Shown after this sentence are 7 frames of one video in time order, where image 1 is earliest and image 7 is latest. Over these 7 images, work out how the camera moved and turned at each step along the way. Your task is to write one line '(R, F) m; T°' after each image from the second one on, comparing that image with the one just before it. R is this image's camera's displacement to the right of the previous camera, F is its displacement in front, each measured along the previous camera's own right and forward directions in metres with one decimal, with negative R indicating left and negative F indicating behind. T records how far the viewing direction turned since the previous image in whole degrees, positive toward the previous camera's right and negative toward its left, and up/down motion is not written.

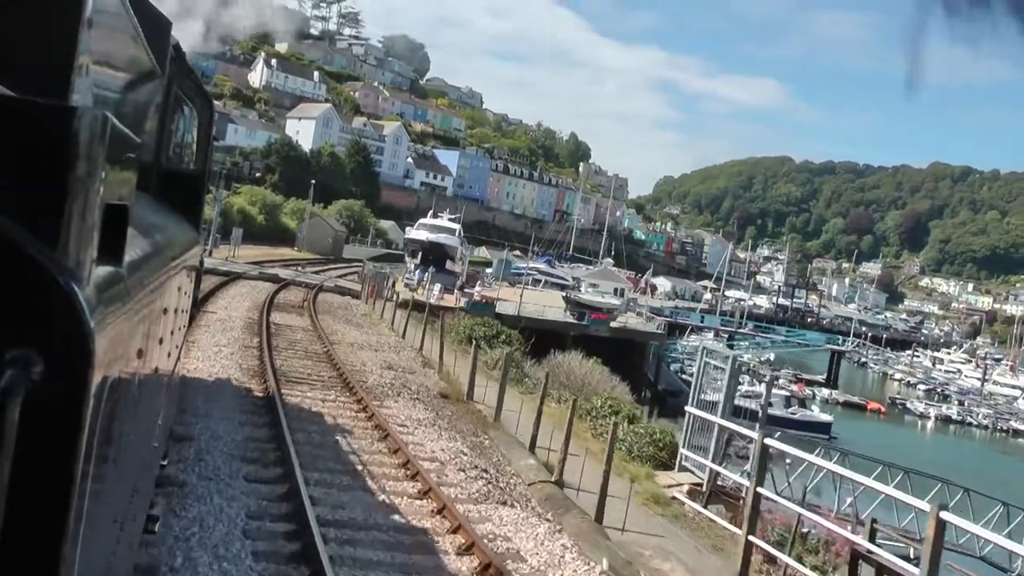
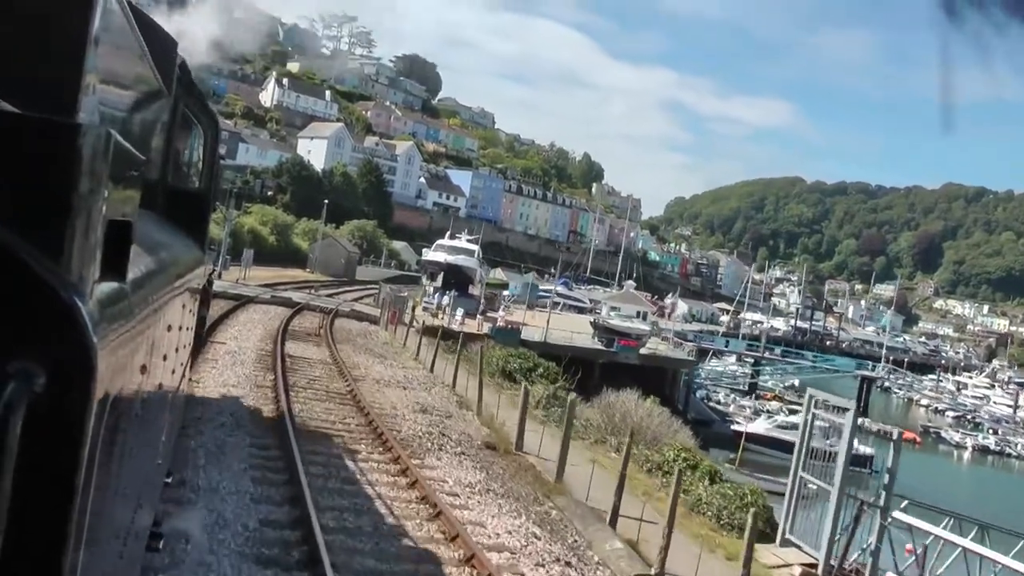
(-0.2, +0.8) m; -1°
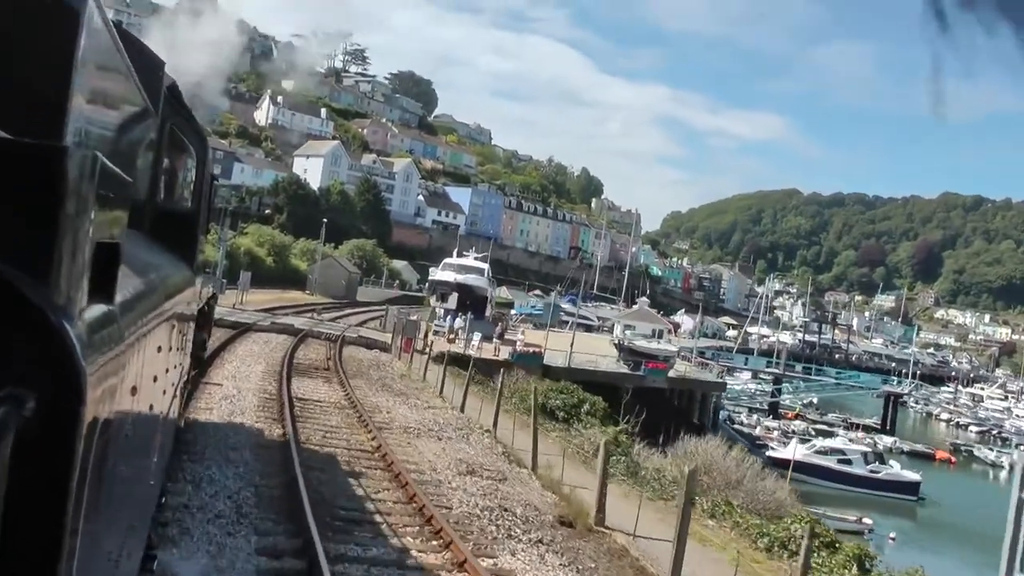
(-0.3, +1.1) m; 0°
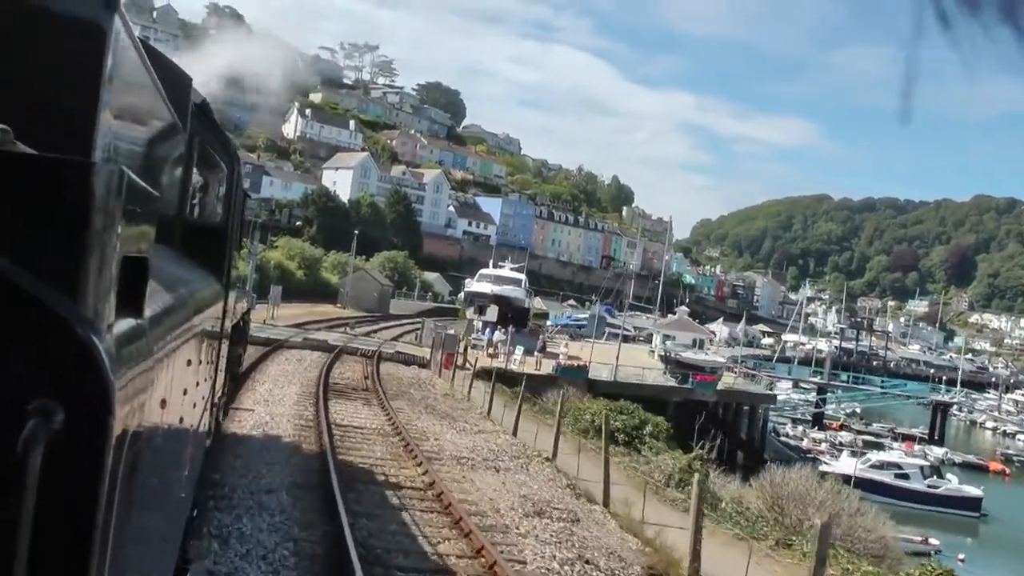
(-0.2, +0.5) m; -2°
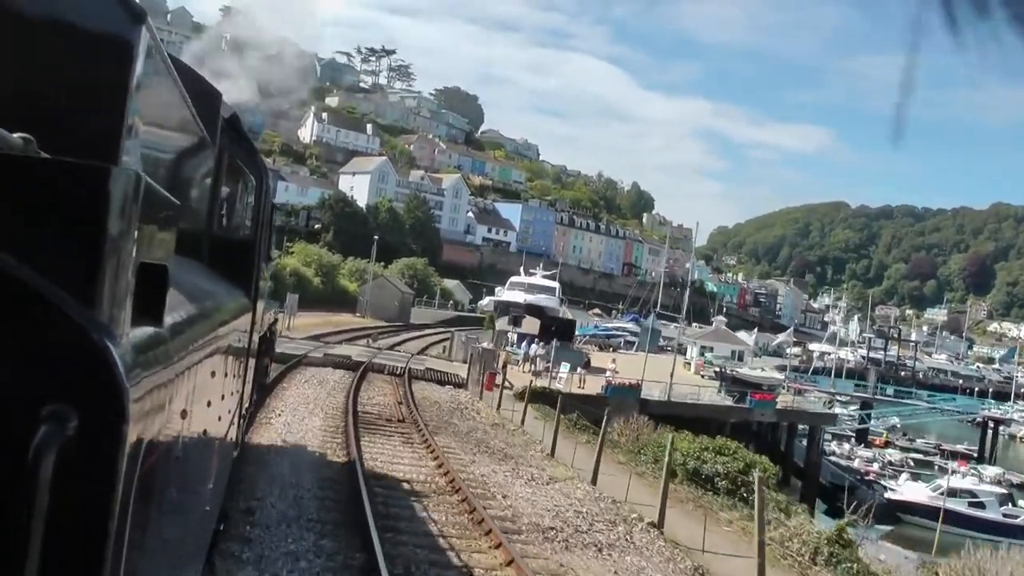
(-0.3, +1.2) m; -1°
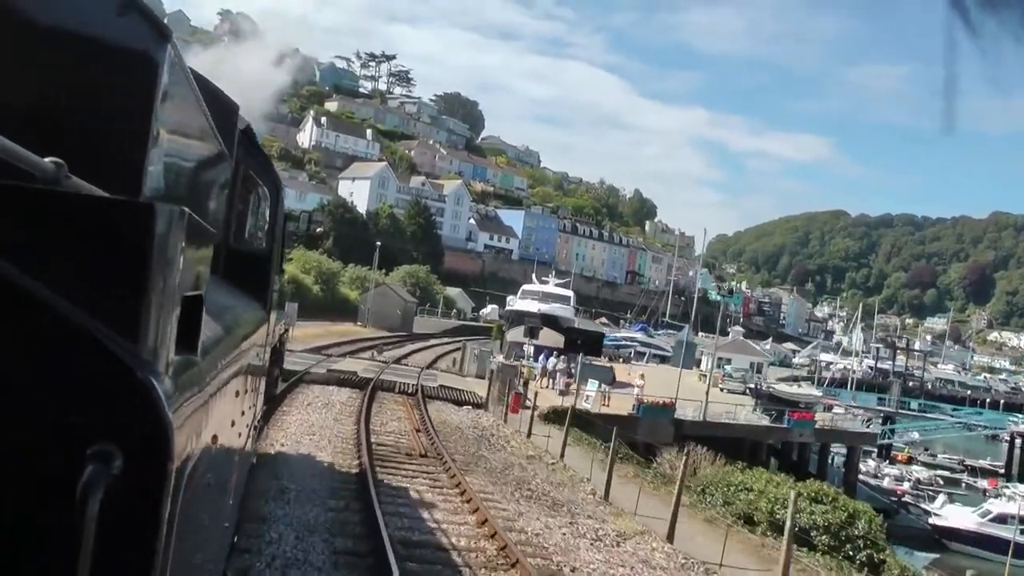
(-0.2, +0.9) m; 0°
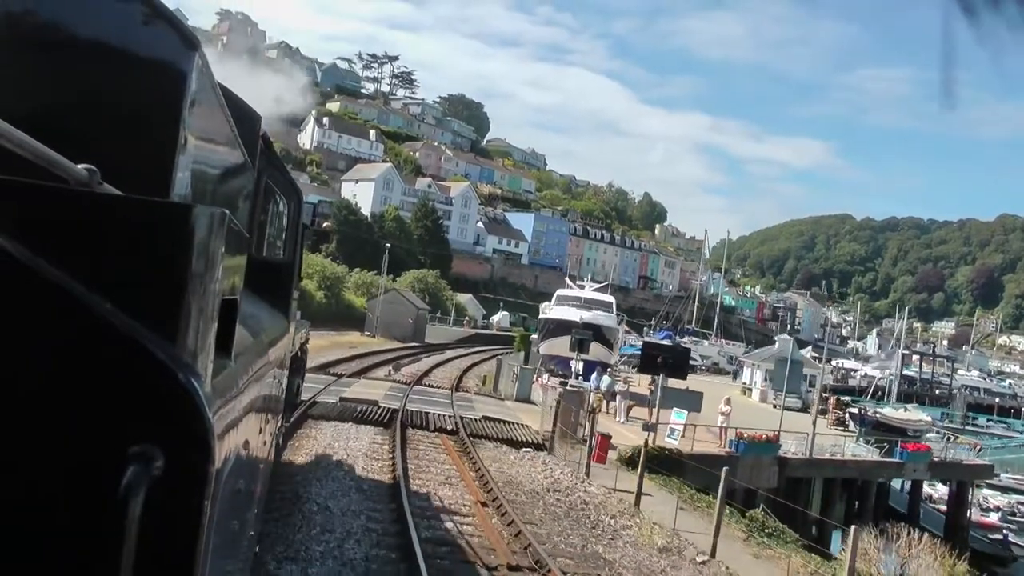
(-0.4, +2.0) m; 0°
